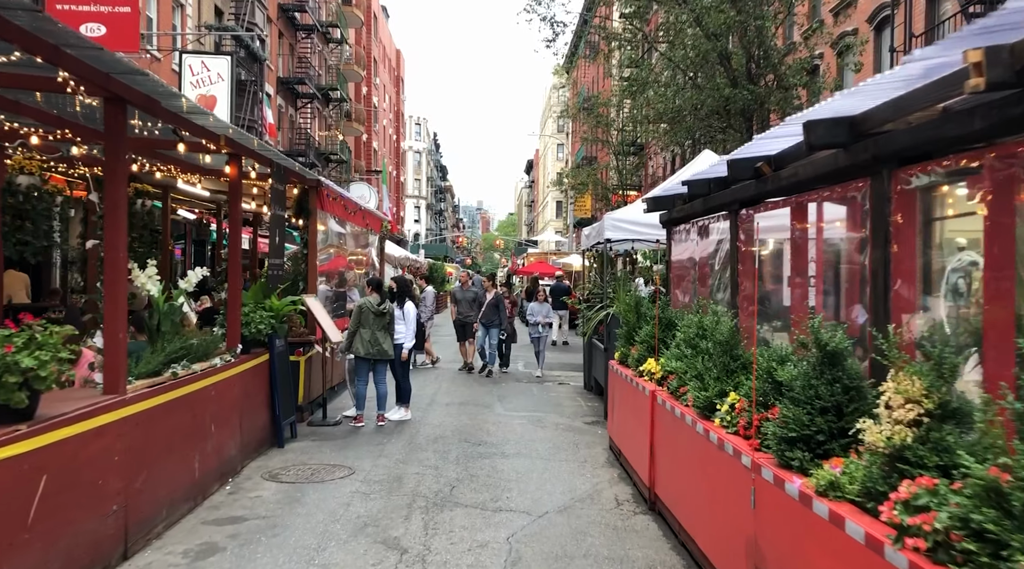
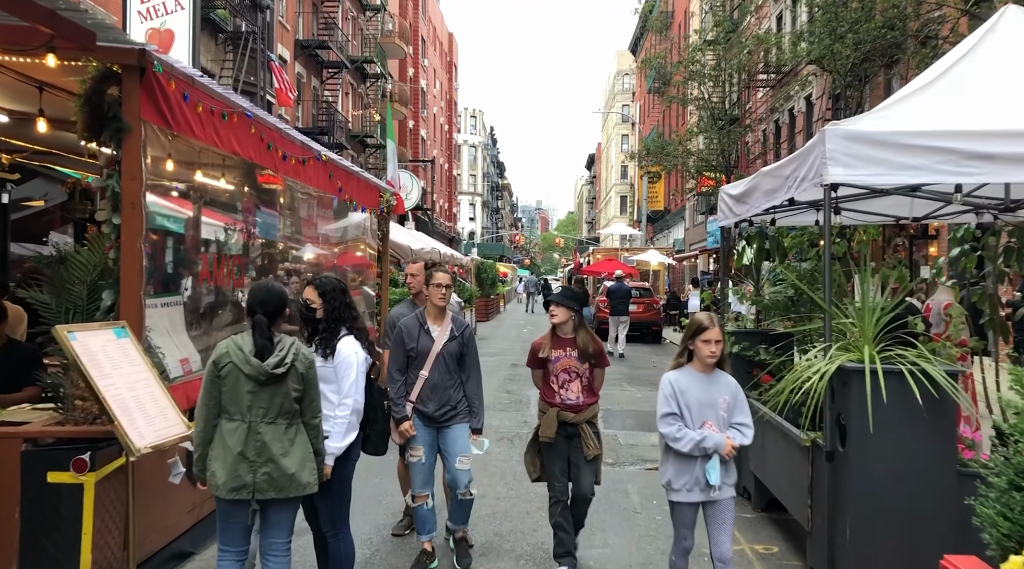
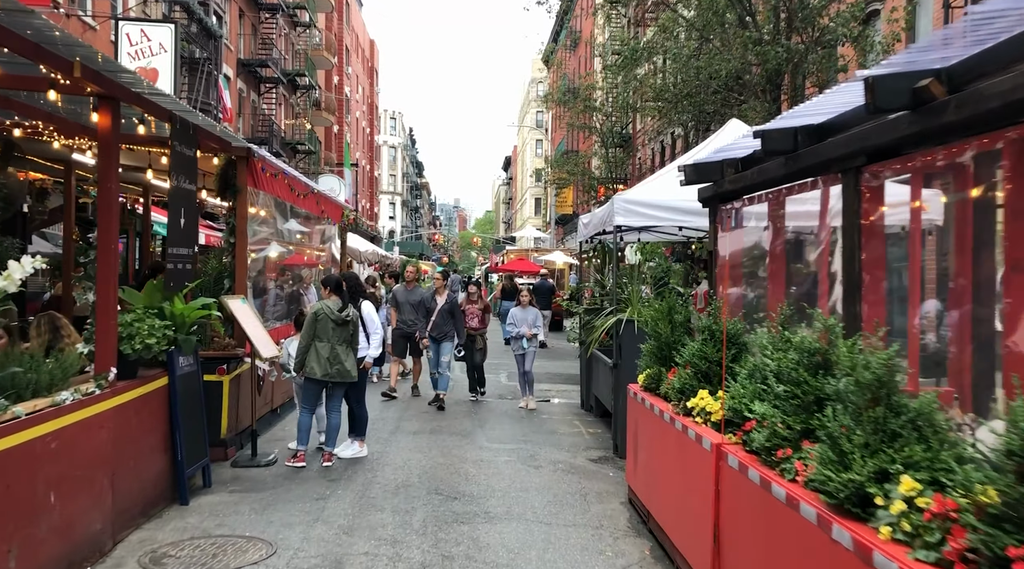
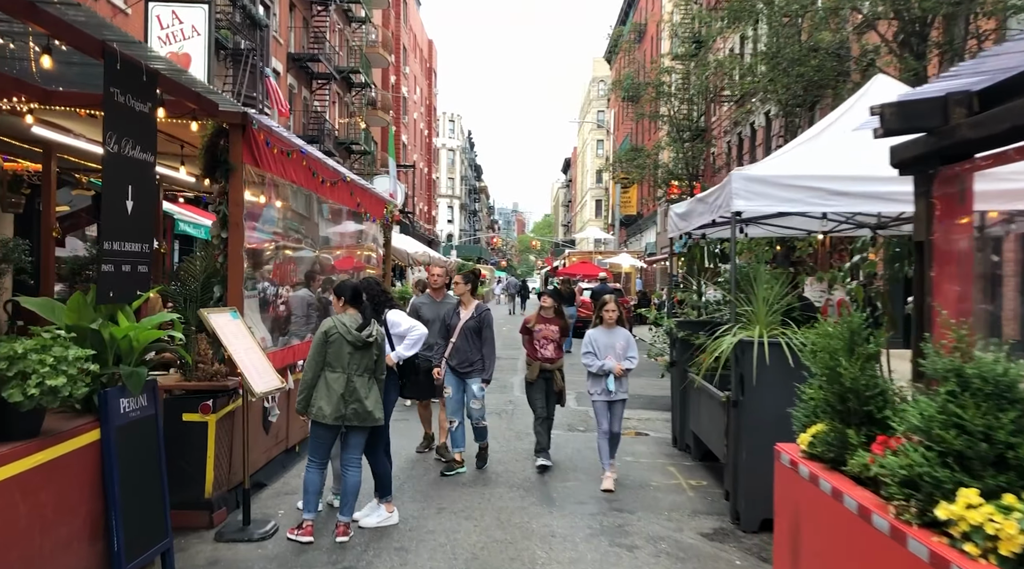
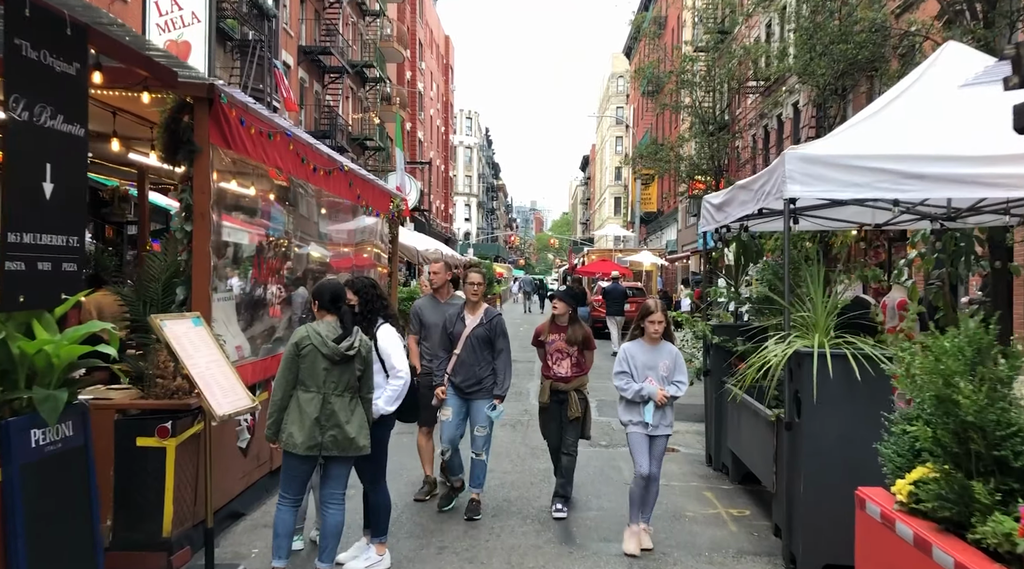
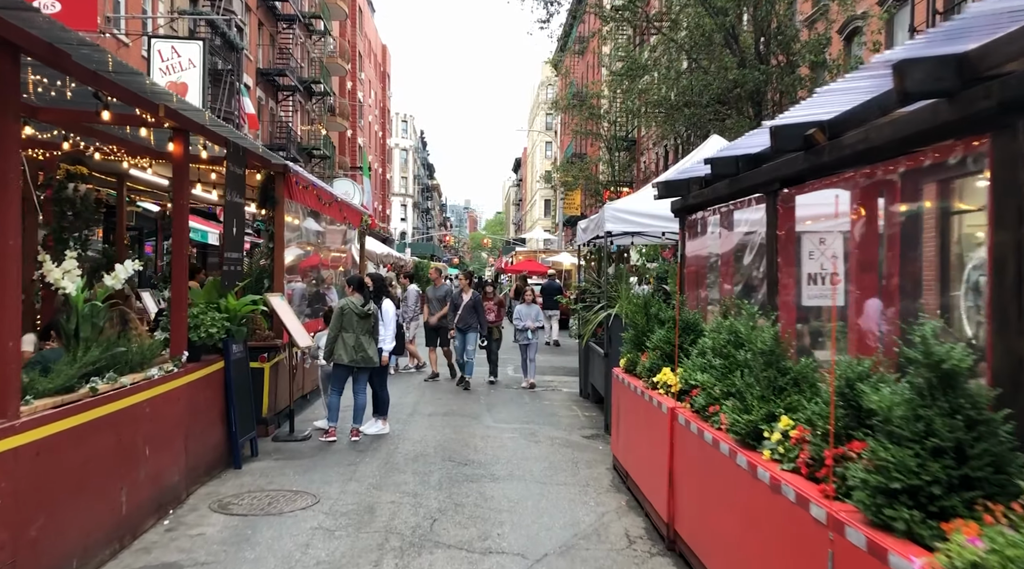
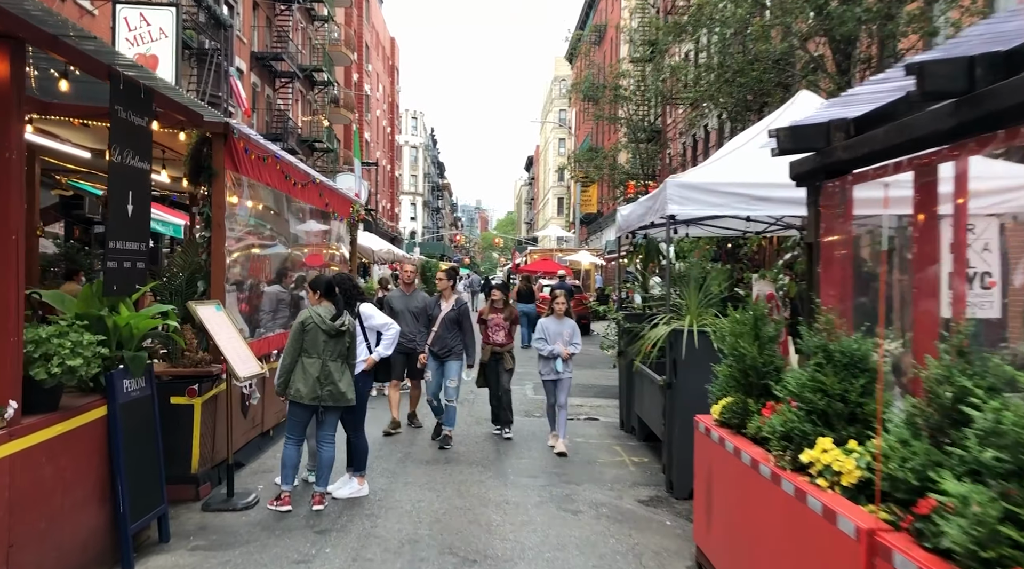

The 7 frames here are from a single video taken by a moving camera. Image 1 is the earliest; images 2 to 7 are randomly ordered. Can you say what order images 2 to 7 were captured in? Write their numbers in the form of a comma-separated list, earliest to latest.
6, 3, 7, 4, 5, 2
